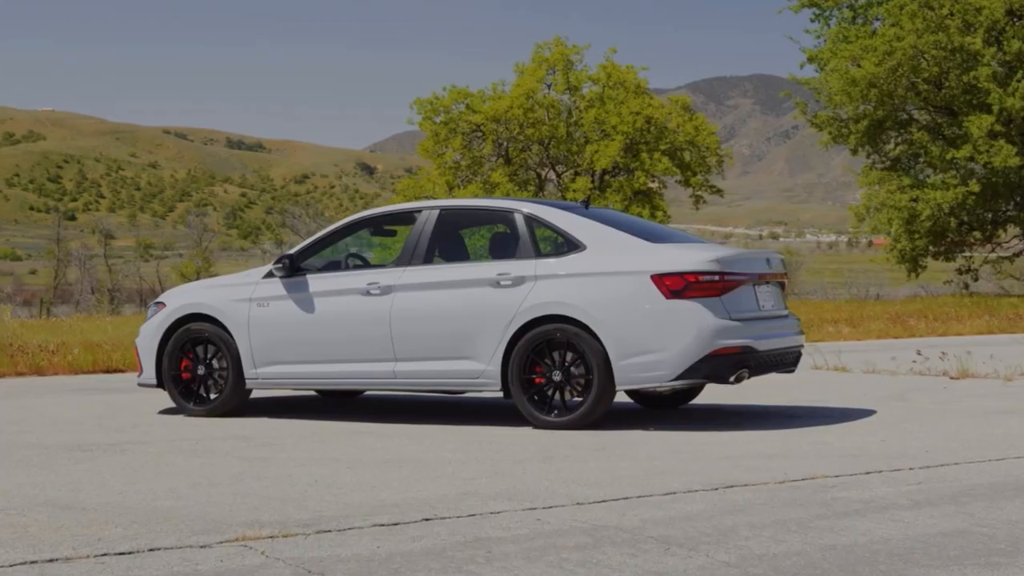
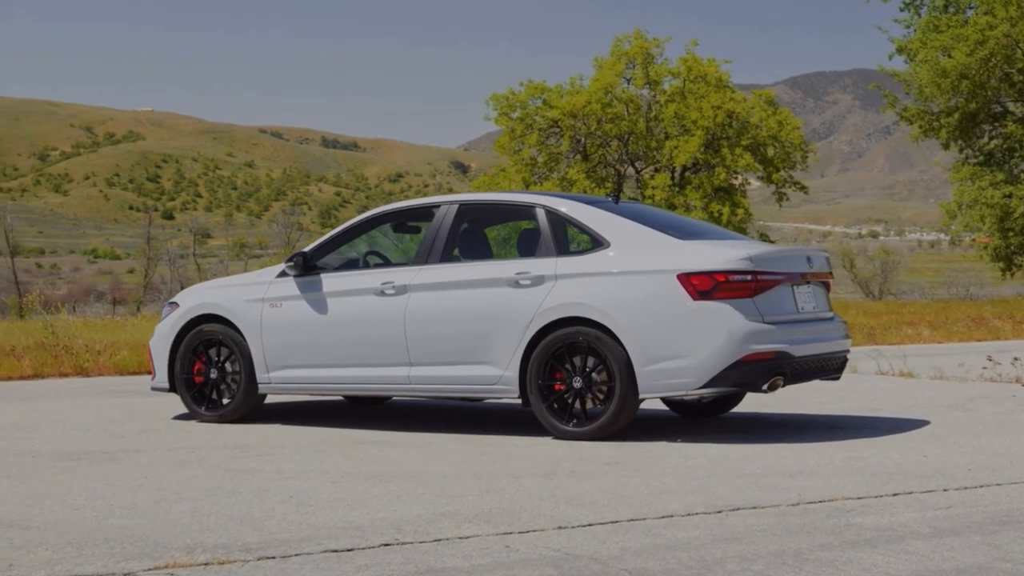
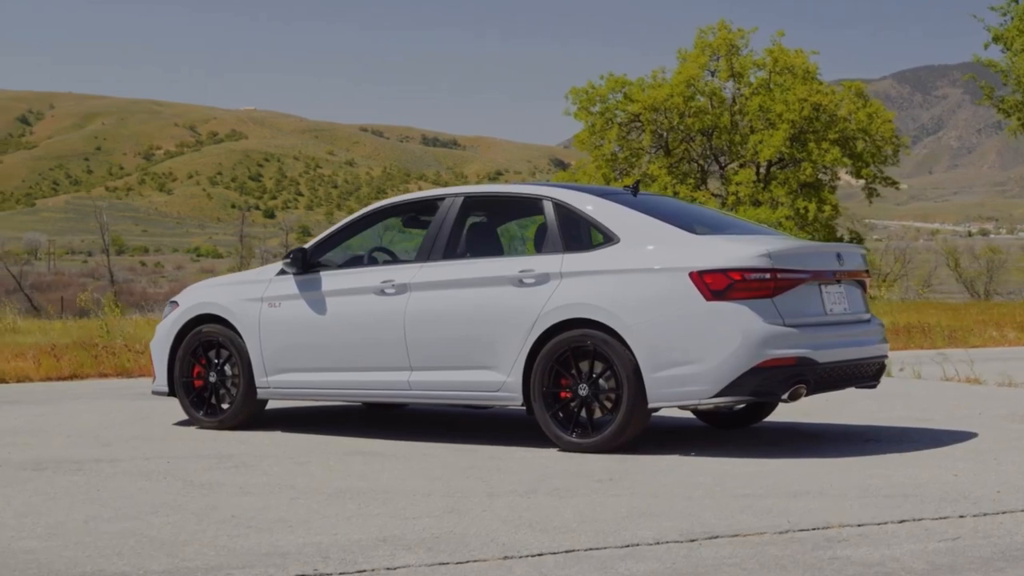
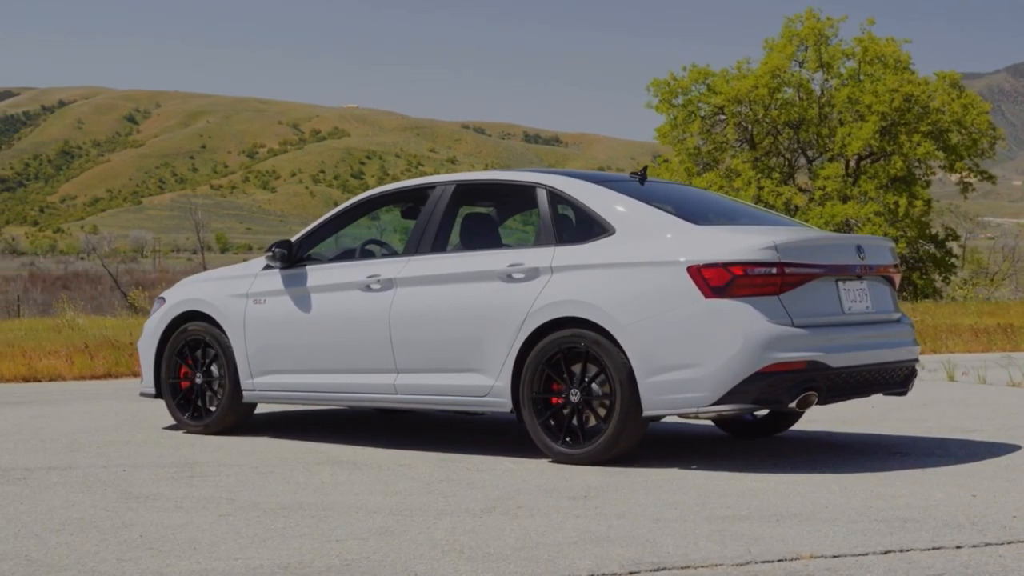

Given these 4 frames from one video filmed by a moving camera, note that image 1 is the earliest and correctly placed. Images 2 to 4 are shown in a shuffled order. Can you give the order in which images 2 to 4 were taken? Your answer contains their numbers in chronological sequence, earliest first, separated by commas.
2, 3, 4
